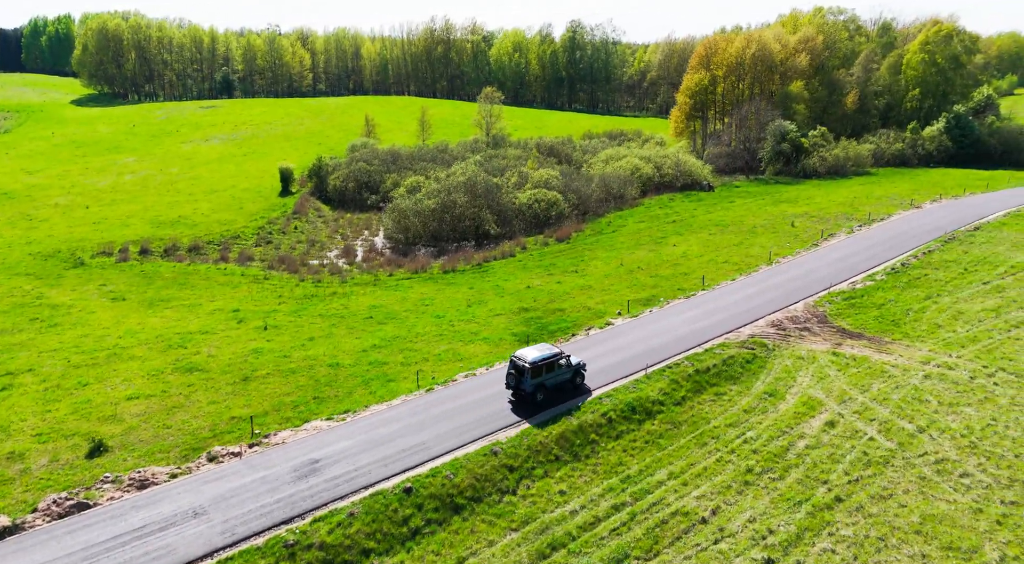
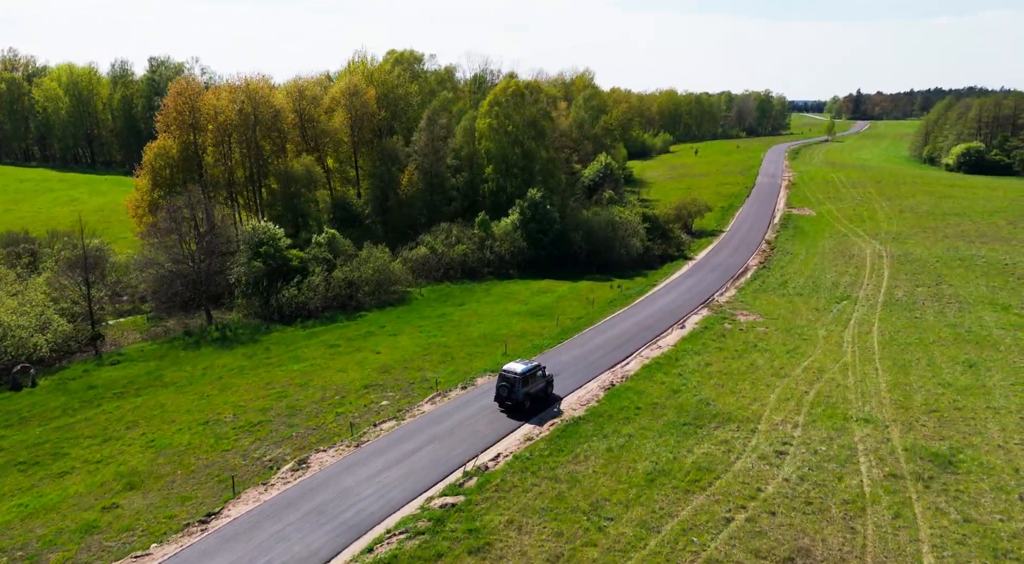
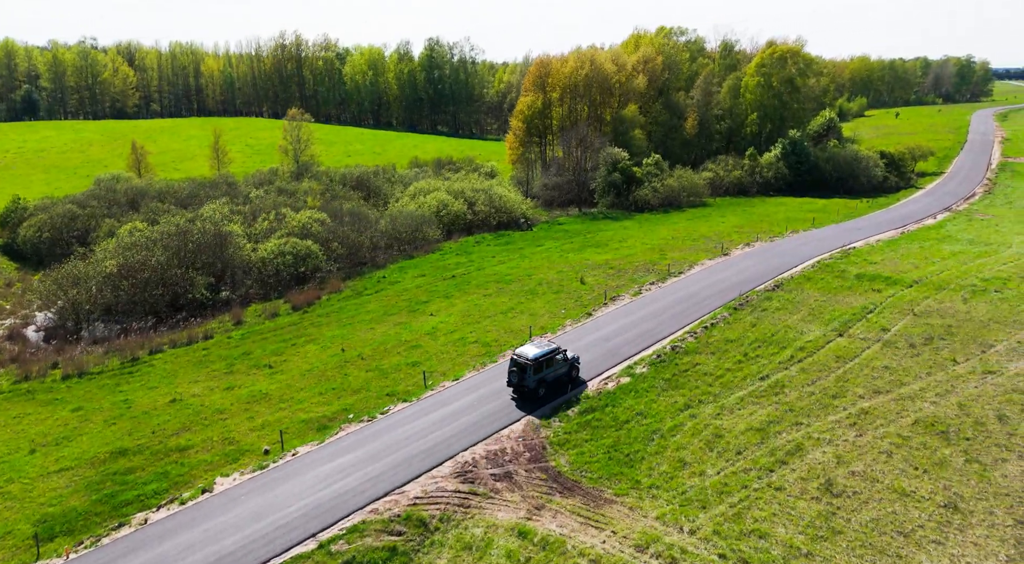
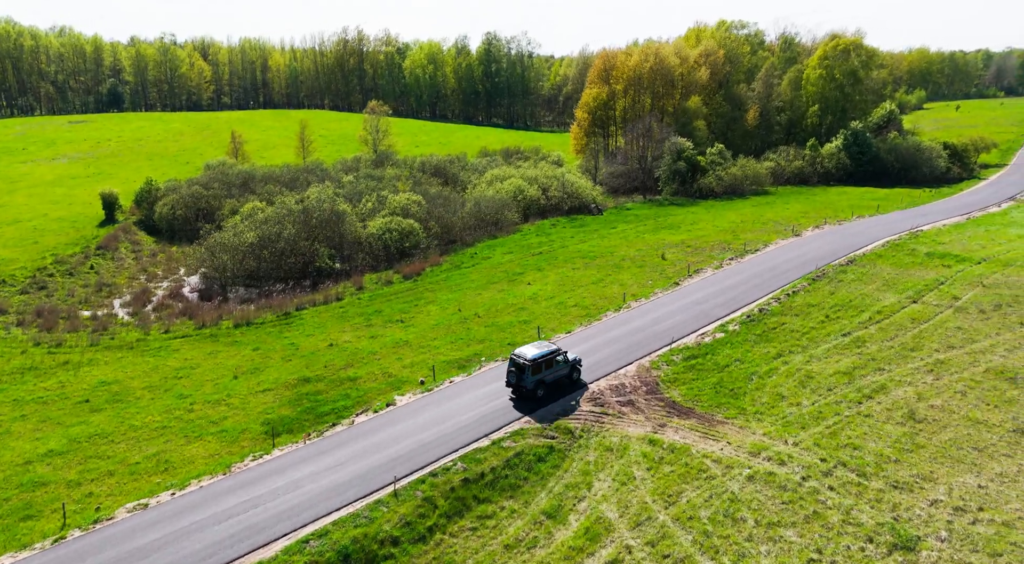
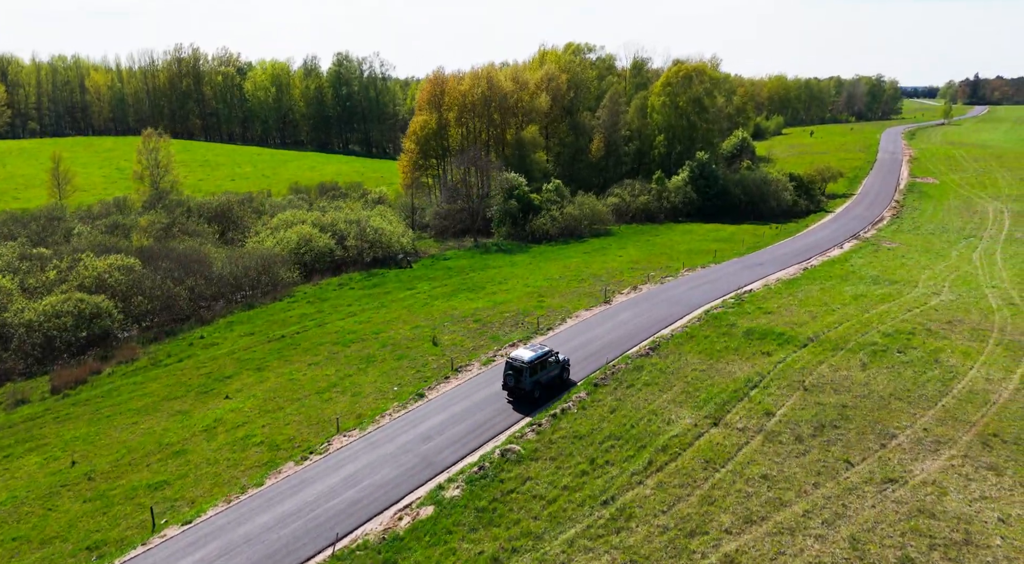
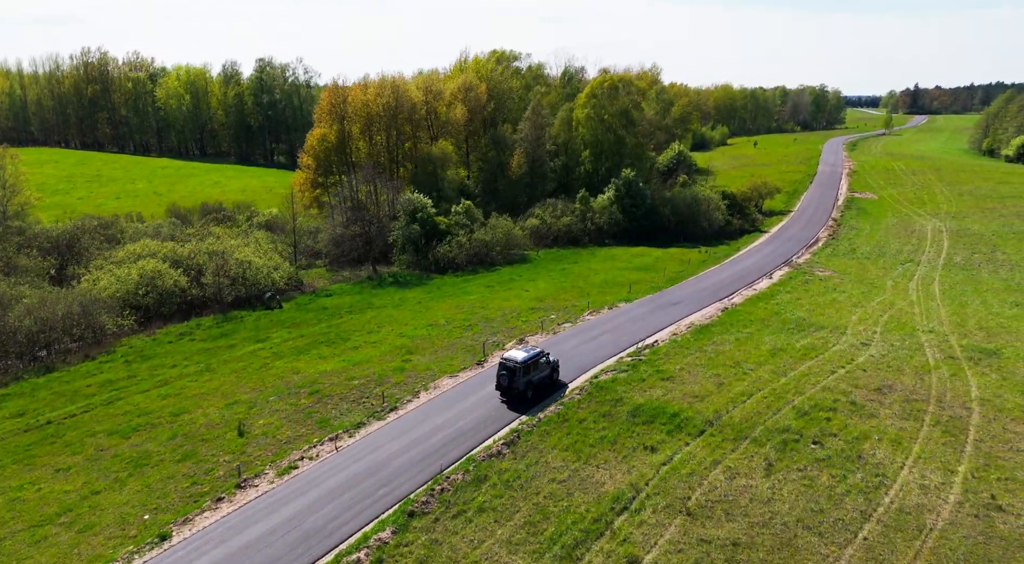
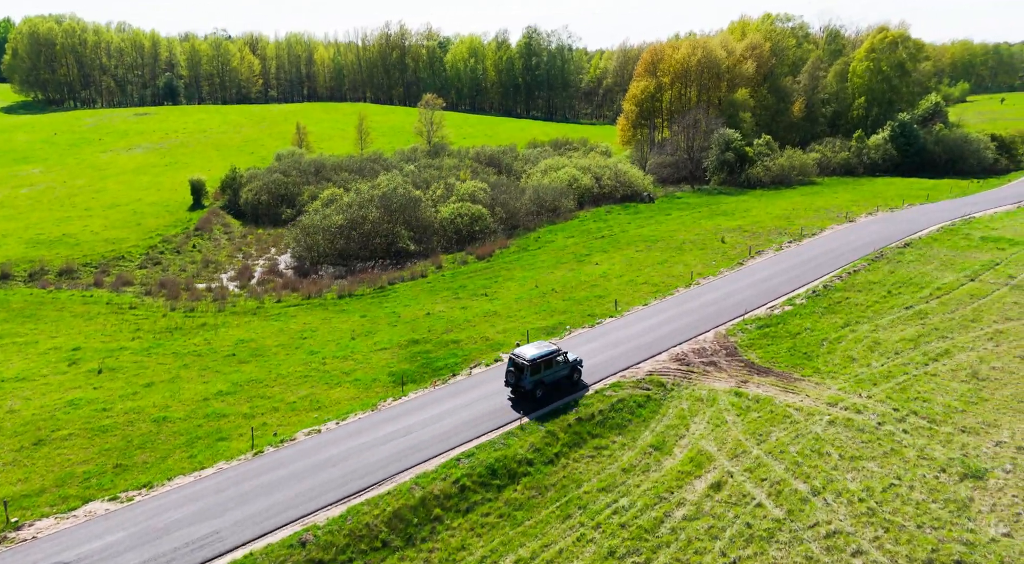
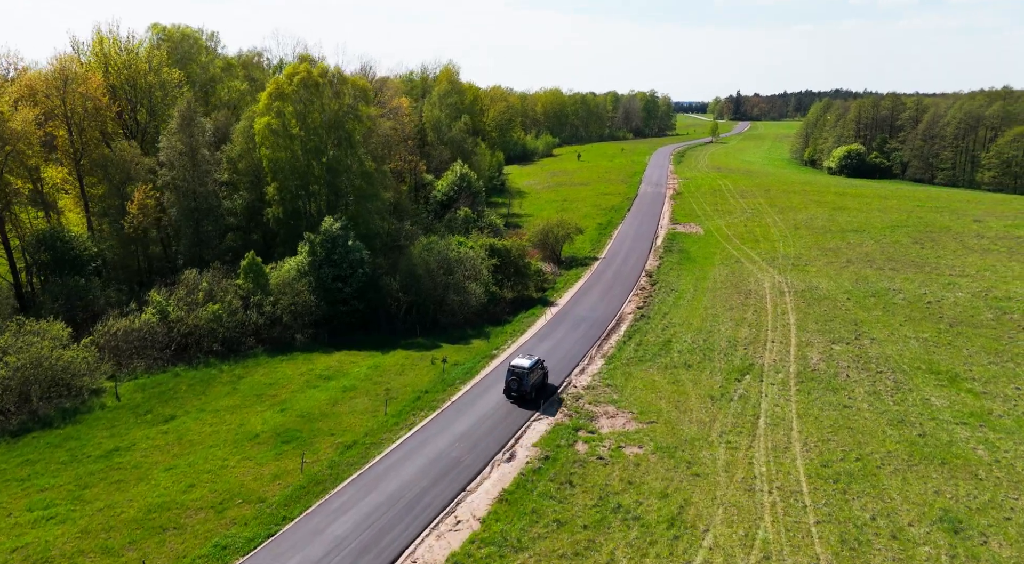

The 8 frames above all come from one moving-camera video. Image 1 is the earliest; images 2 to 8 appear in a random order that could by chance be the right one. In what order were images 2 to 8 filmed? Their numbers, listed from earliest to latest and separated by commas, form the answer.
7, 4, 3, 5, 6, 2, 8
